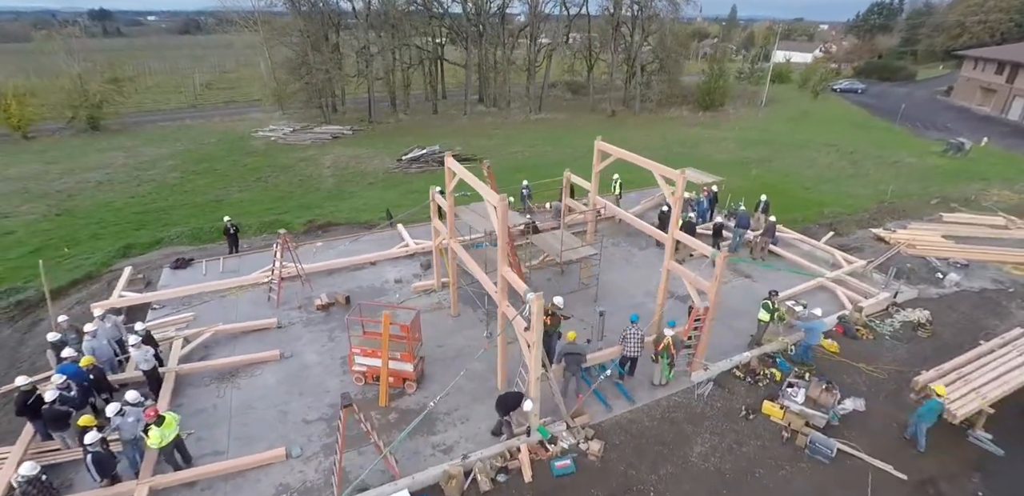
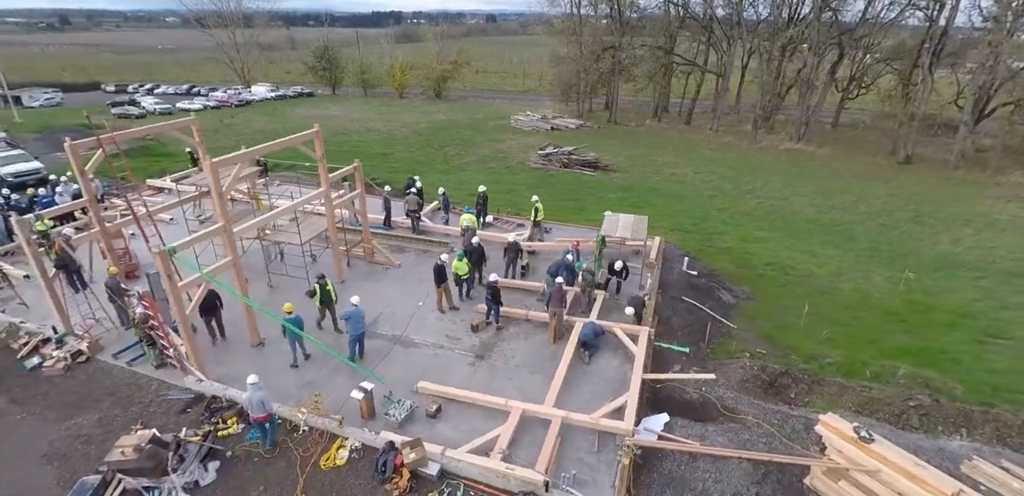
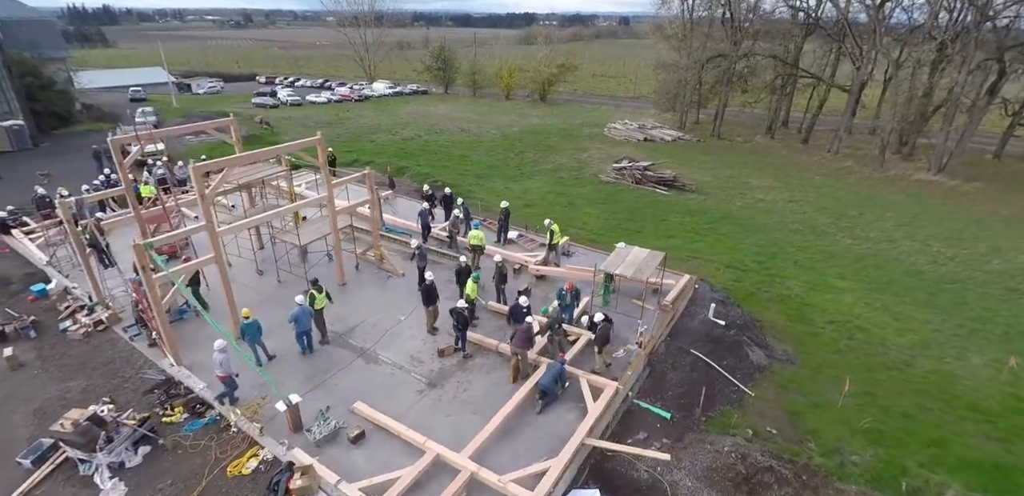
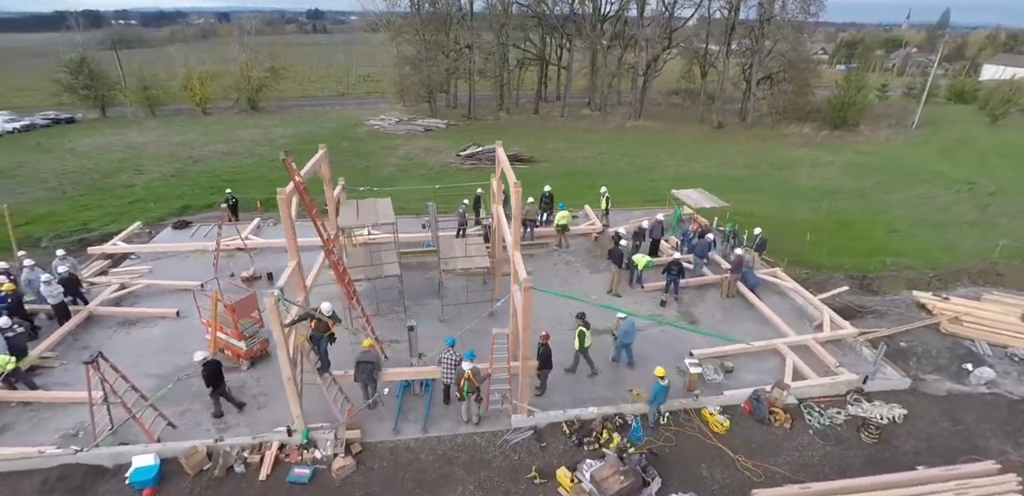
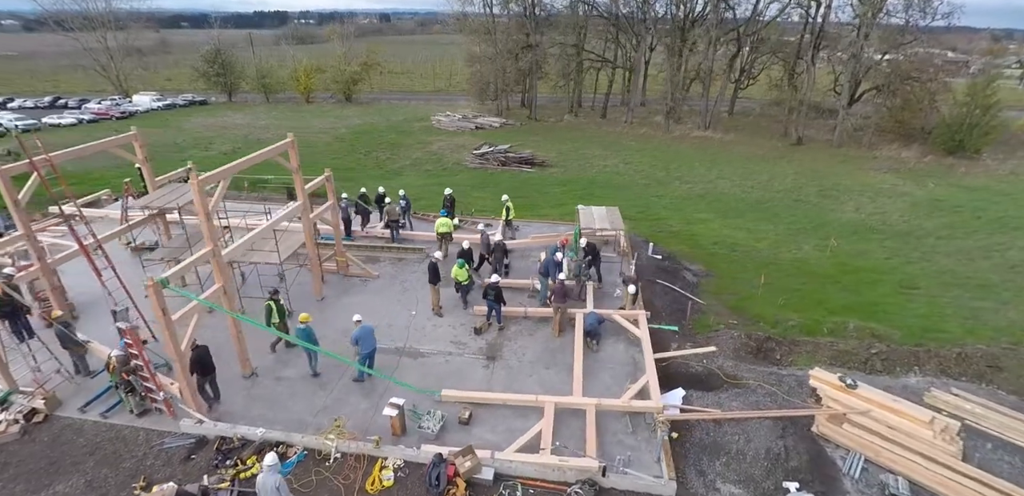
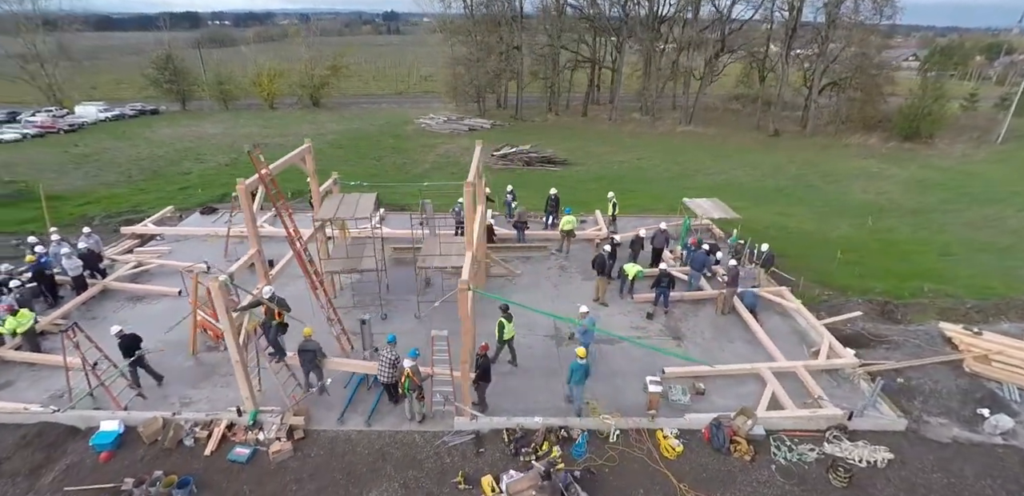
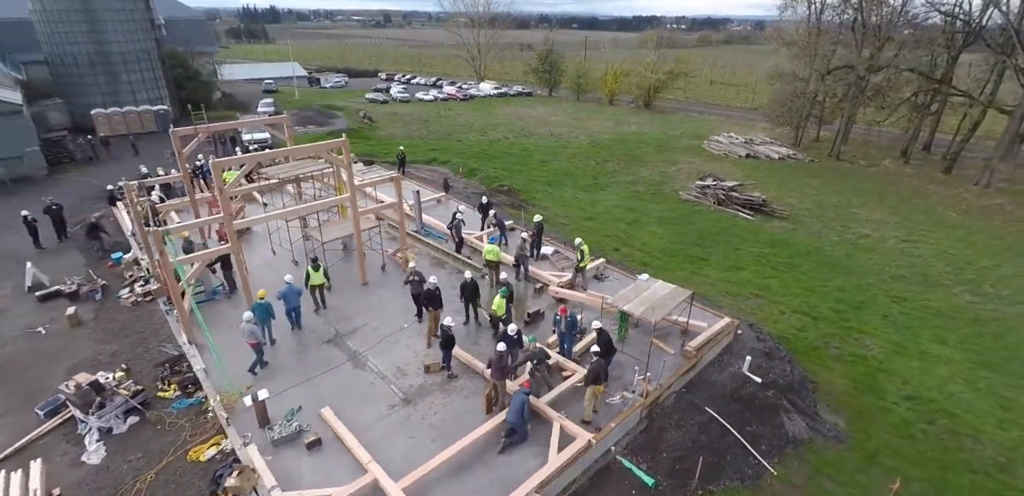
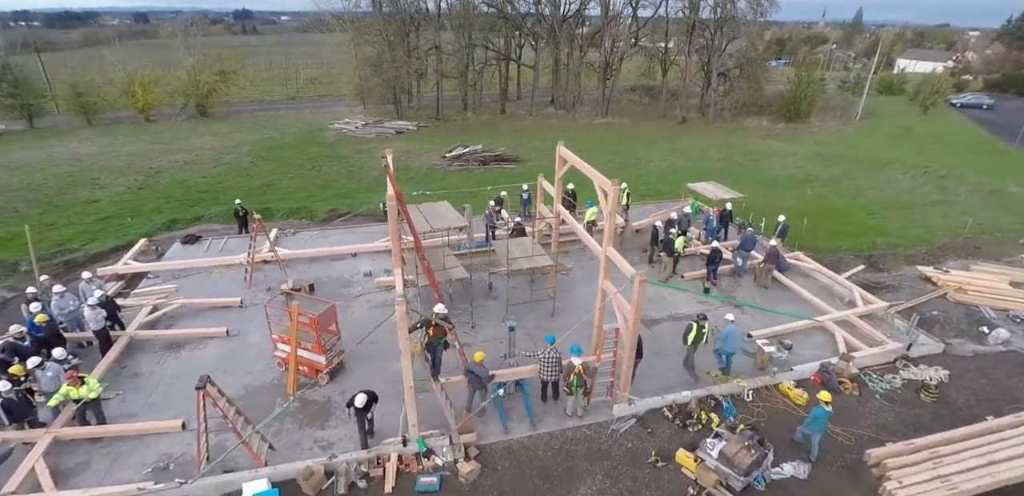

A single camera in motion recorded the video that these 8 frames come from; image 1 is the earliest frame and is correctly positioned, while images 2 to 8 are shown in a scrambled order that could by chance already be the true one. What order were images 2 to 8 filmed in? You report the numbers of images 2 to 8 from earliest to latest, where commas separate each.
8, 4, 6, 5, 2, 3, 7
